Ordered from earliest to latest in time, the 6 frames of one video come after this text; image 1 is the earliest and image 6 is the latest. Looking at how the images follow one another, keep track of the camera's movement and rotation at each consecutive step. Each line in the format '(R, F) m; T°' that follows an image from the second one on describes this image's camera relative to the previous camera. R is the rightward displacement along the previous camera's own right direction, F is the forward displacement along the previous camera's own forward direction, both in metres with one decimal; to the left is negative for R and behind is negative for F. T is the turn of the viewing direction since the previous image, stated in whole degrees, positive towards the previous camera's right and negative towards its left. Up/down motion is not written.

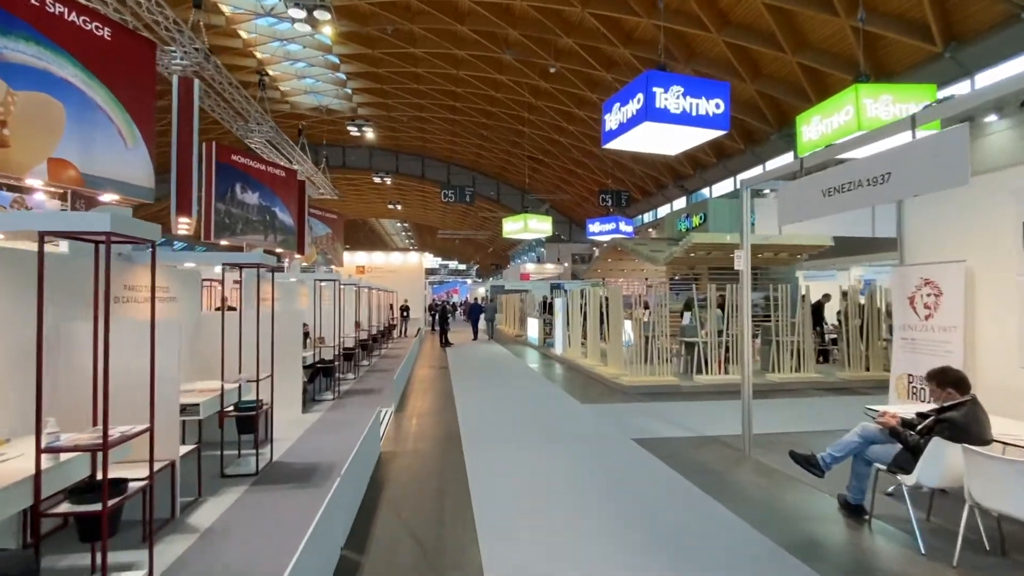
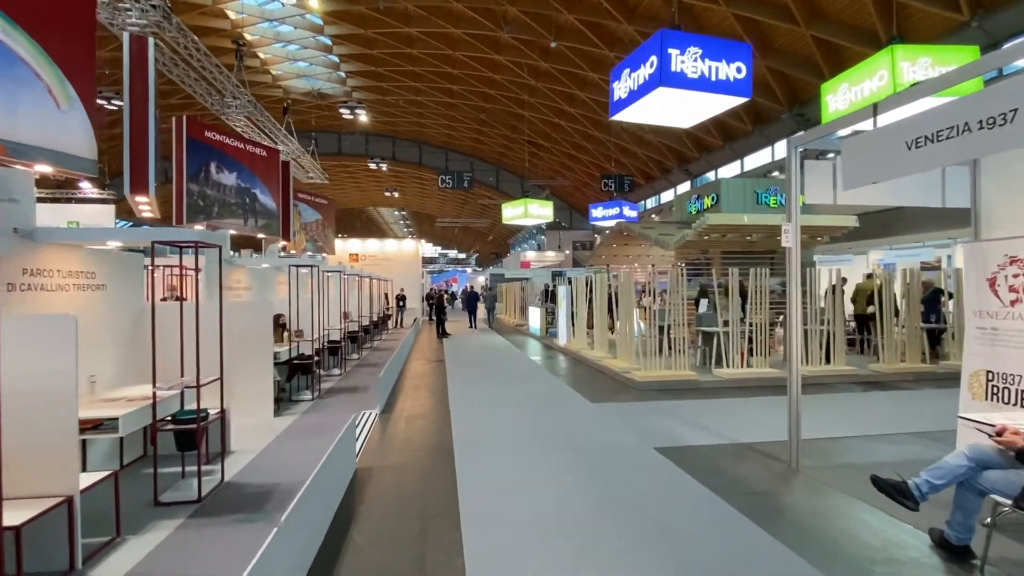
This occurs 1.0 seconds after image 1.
(0.0, +0.8) m; 0°
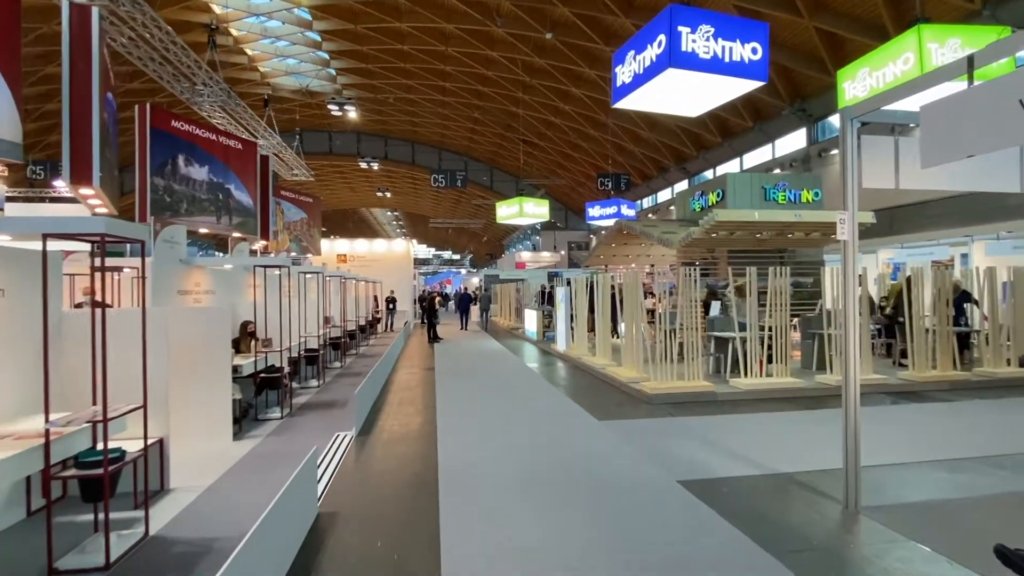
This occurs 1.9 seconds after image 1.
(0.0, +0.7) m; +1°
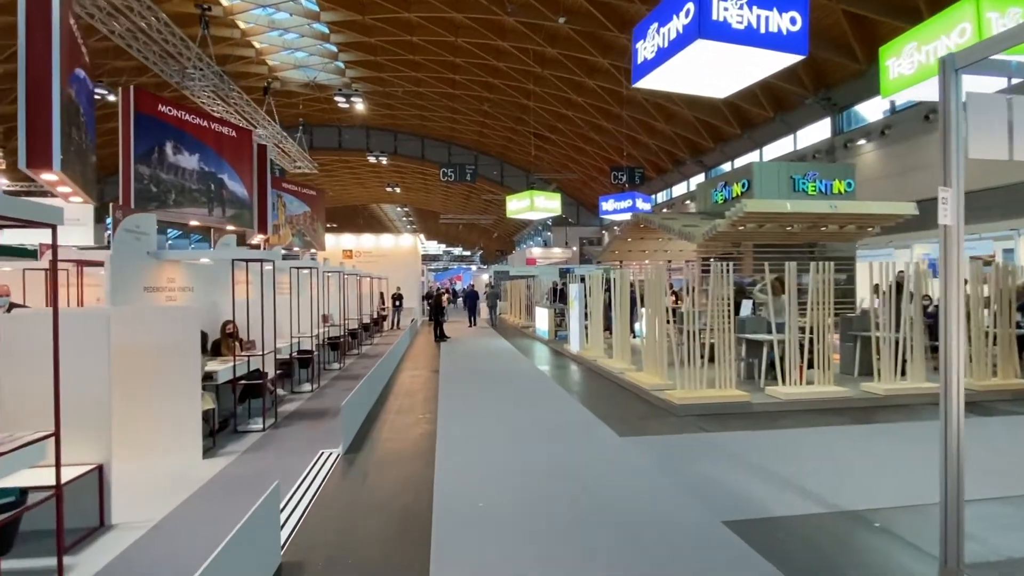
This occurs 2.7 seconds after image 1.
(0.0, +0.7) m; -1°
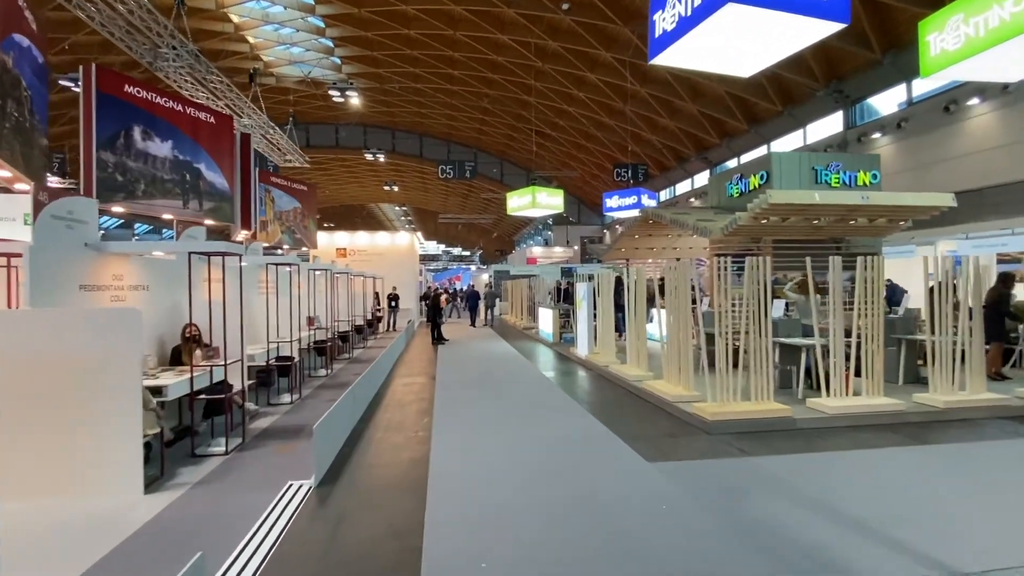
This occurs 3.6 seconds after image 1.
(-0.1, +0.8) m; 0°
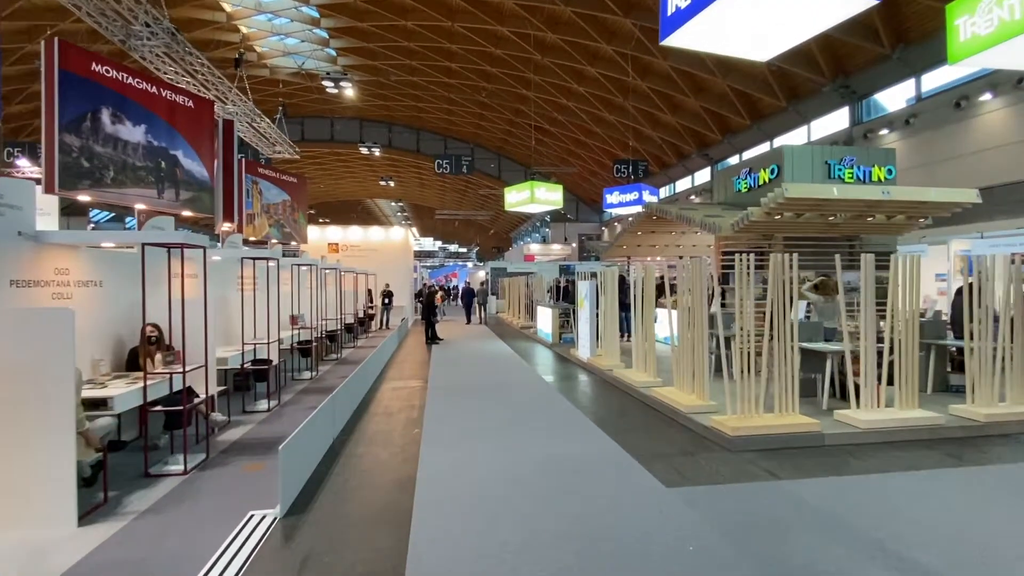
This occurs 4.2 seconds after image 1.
(0.0, +0.5) m; 0°
